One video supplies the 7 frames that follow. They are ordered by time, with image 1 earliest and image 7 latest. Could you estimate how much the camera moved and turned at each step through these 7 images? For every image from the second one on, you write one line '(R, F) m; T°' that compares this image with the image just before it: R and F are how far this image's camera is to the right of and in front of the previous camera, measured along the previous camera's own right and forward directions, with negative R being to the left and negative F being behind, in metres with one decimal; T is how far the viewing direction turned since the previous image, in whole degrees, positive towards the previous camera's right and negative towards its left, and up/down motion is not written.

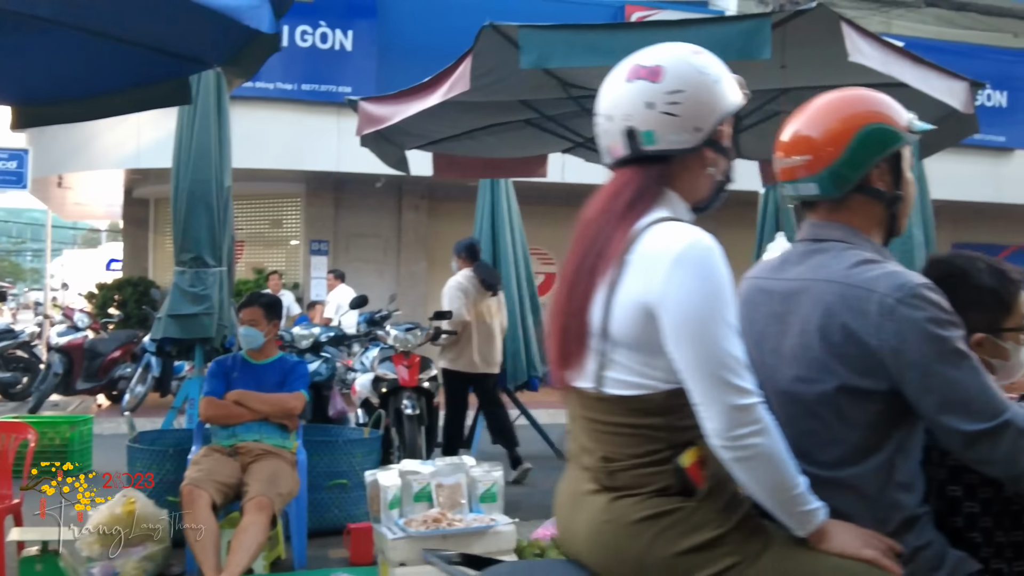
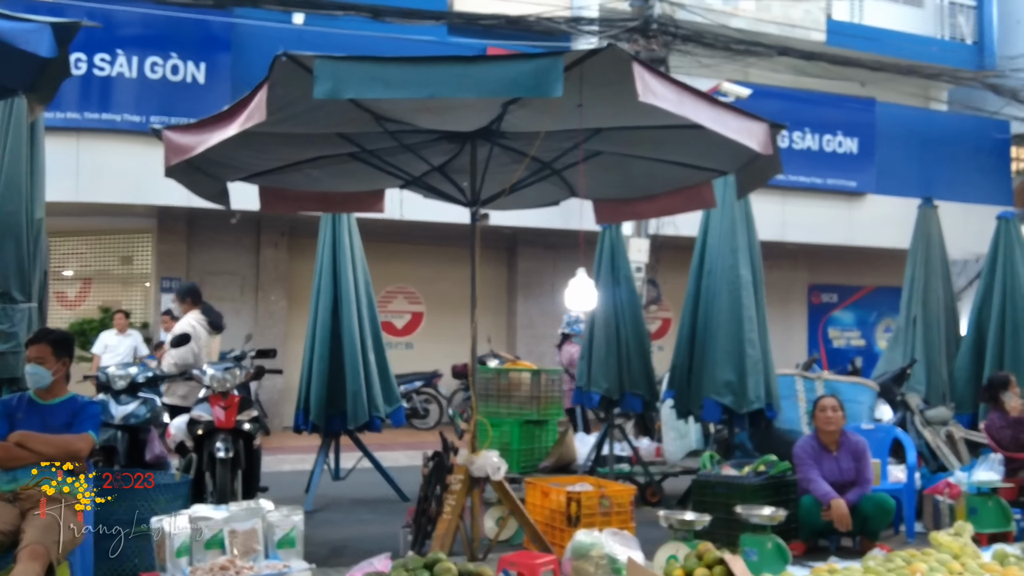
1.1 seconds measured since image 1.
(+0.4, +0.1) m; +6°
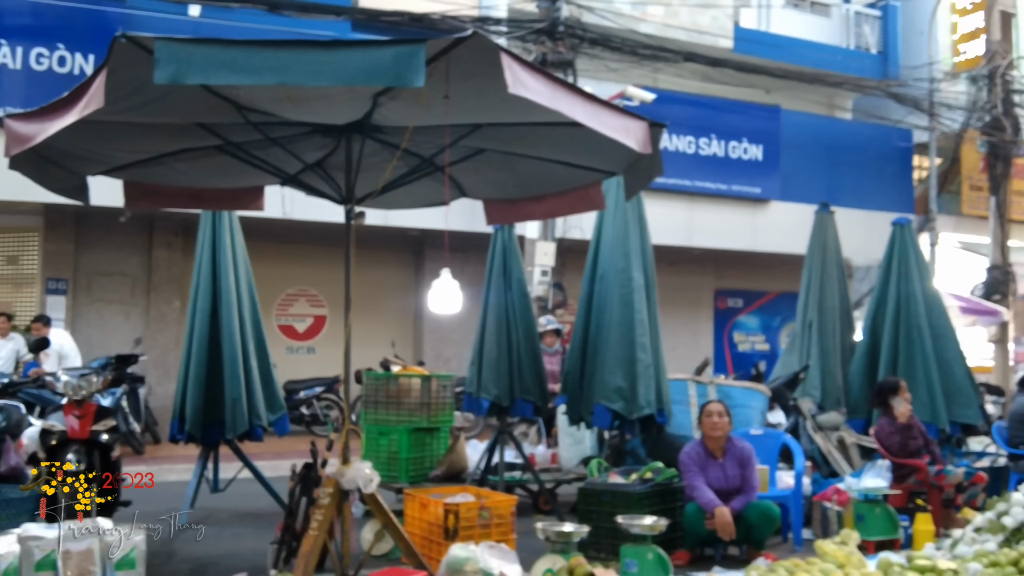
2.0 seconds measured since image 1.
(+0.2, +0.2) m; +4°
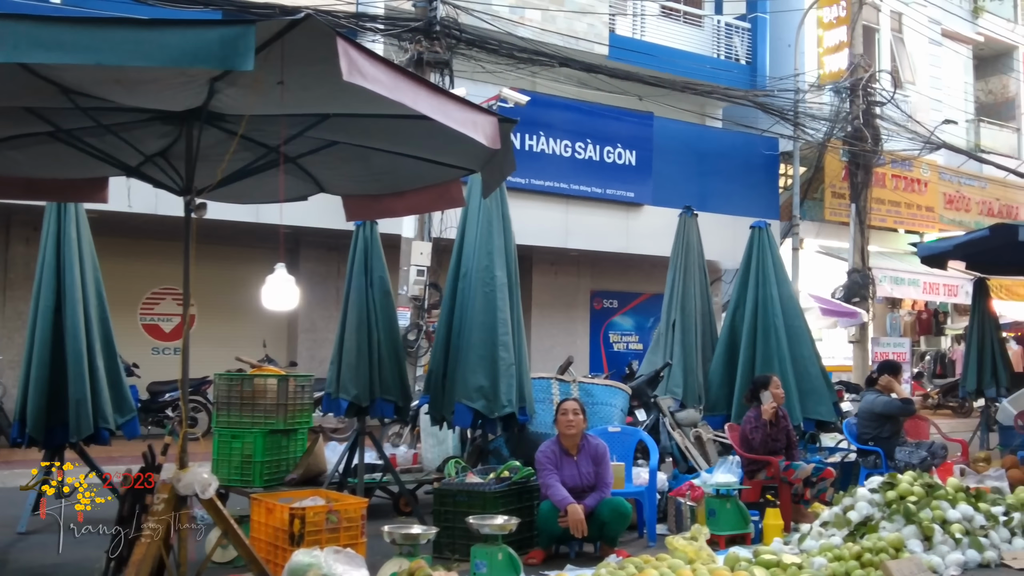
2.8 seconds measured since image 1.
(+0.2, +0.1) m; +6°
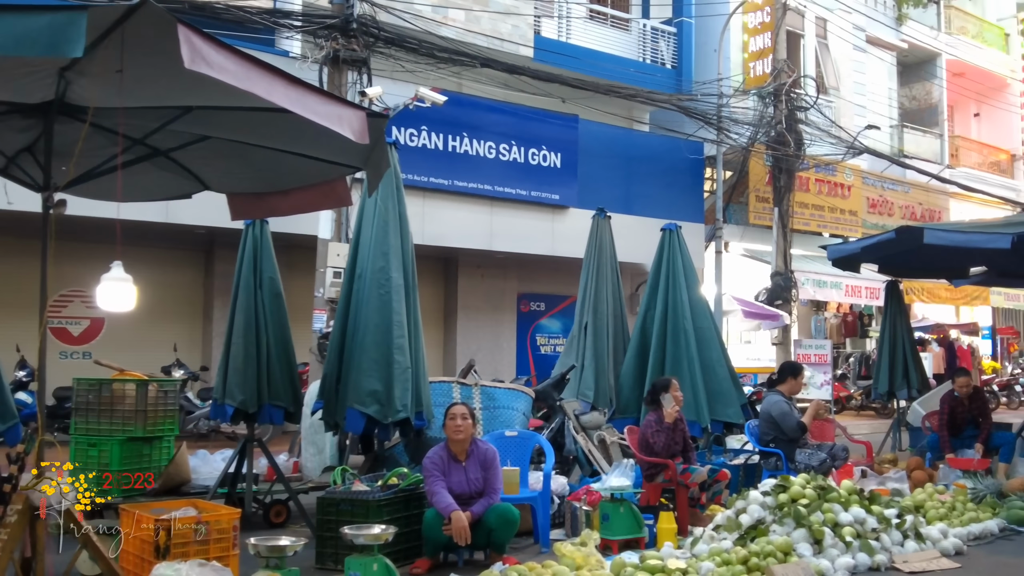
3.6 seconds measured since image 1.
(+0.3, +0.1) m; +3°
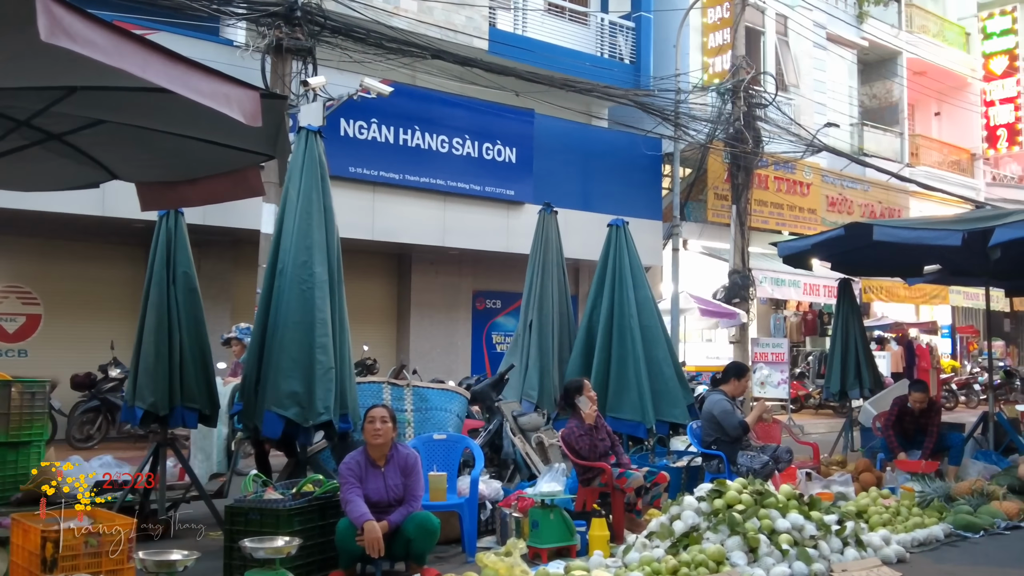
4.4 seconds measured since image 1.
(+0.2, +0.2) m; +2°
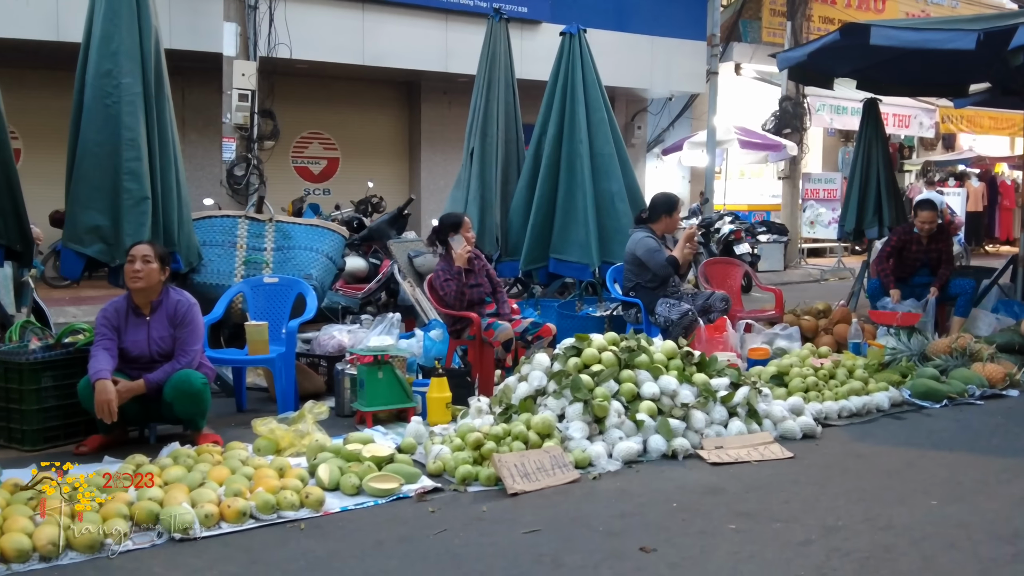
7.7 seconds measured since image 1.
(+1.2, +1.0) m; -6°
